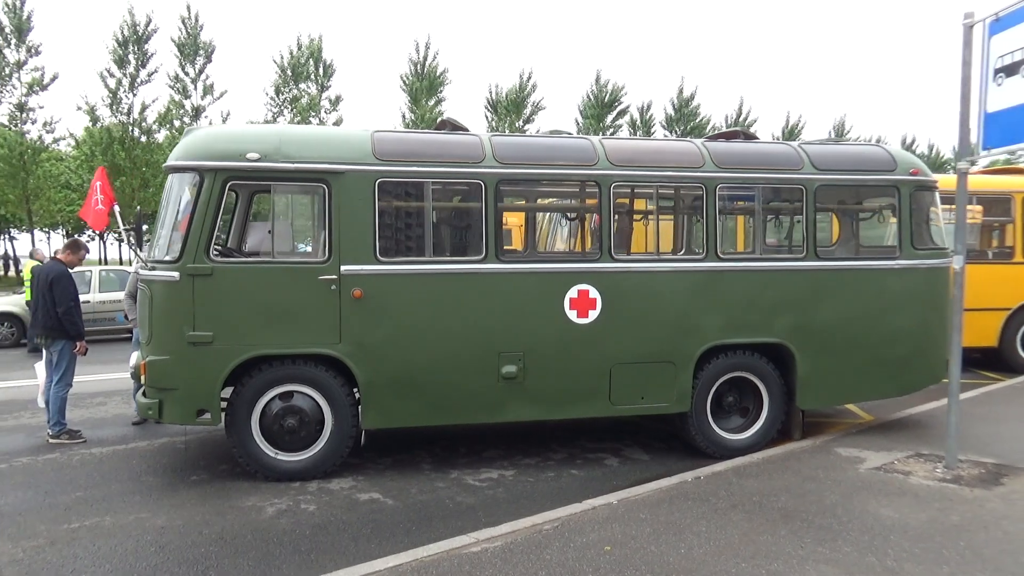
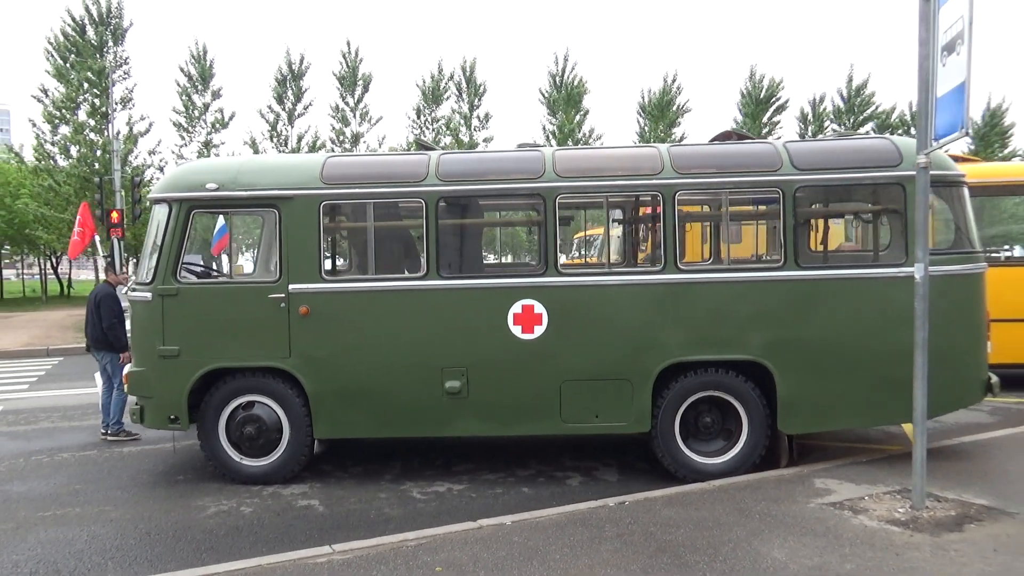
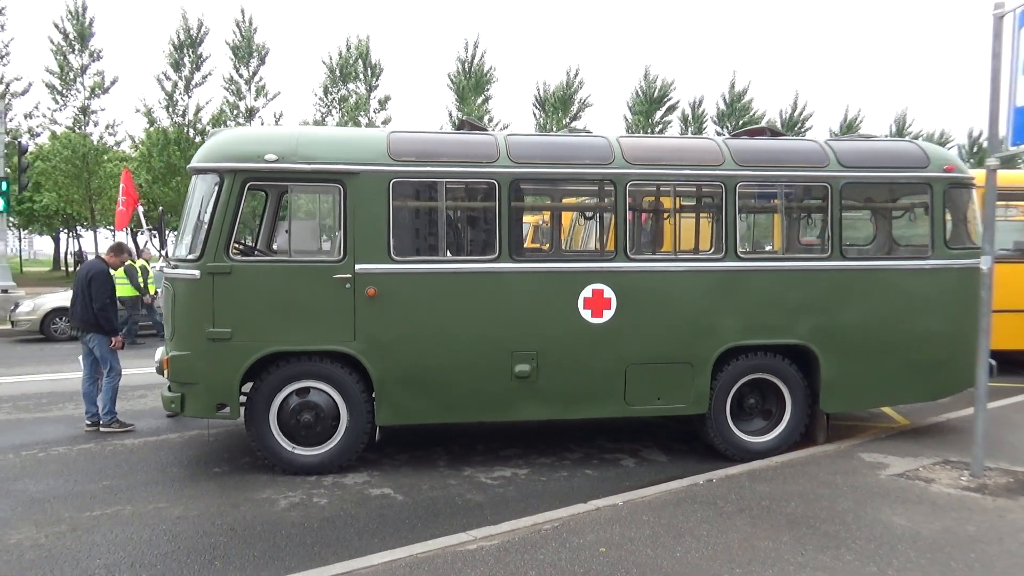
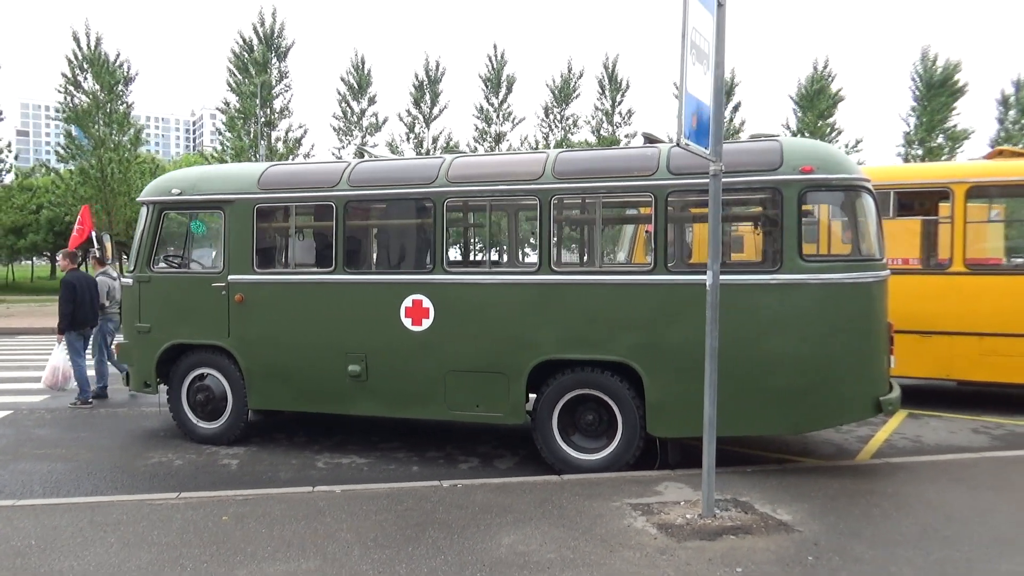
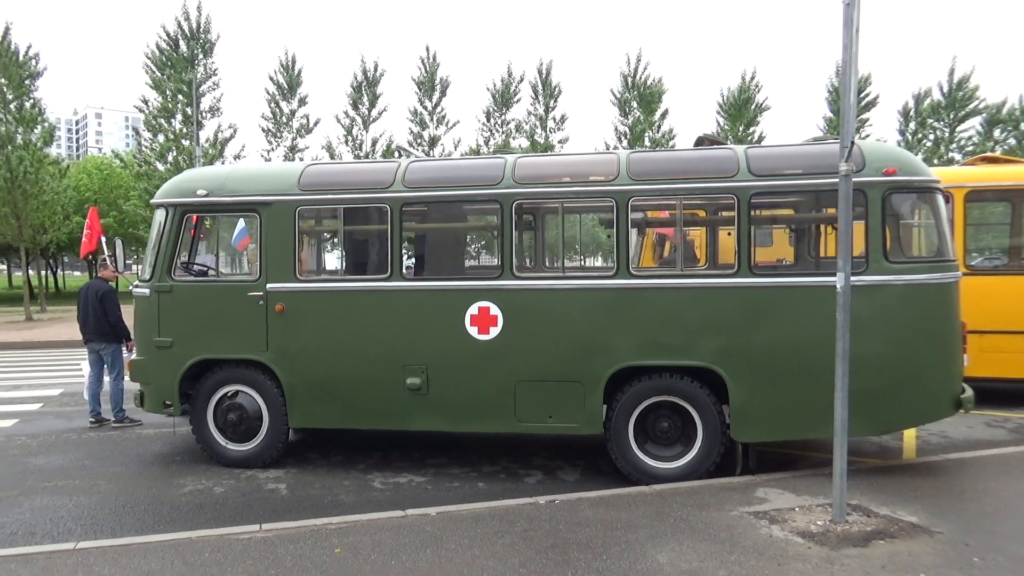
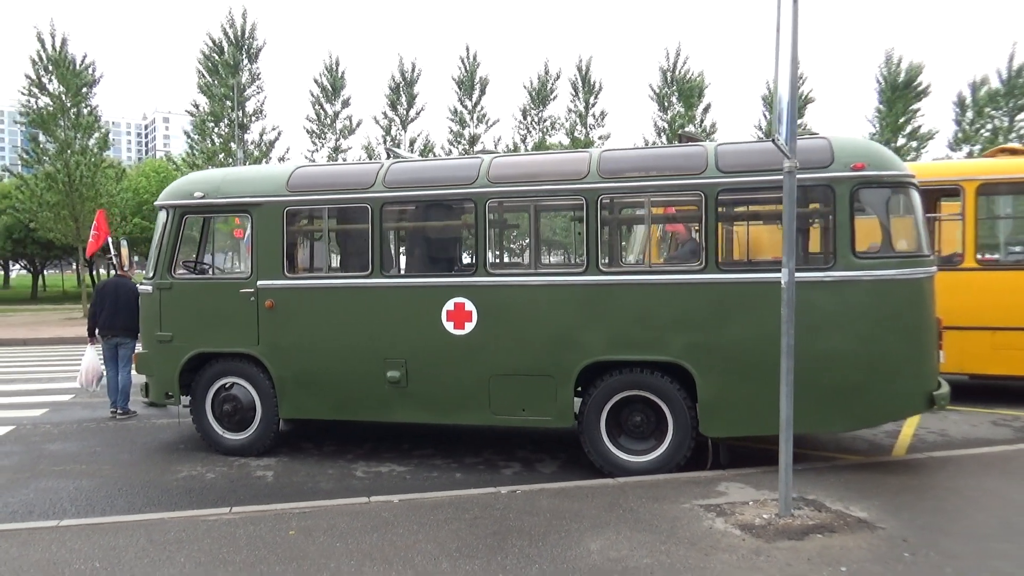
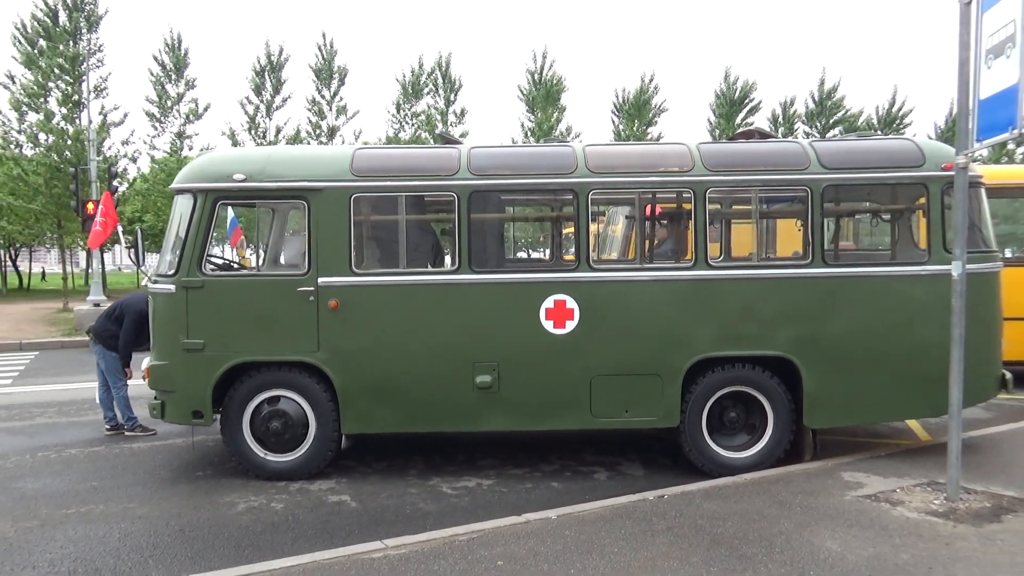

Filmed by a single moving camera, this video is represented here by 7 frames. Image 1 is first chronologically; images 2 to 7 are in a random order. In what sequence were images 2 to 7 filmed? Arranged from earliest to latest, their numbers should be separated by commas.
3, 7, 2, 5, 6, 4
